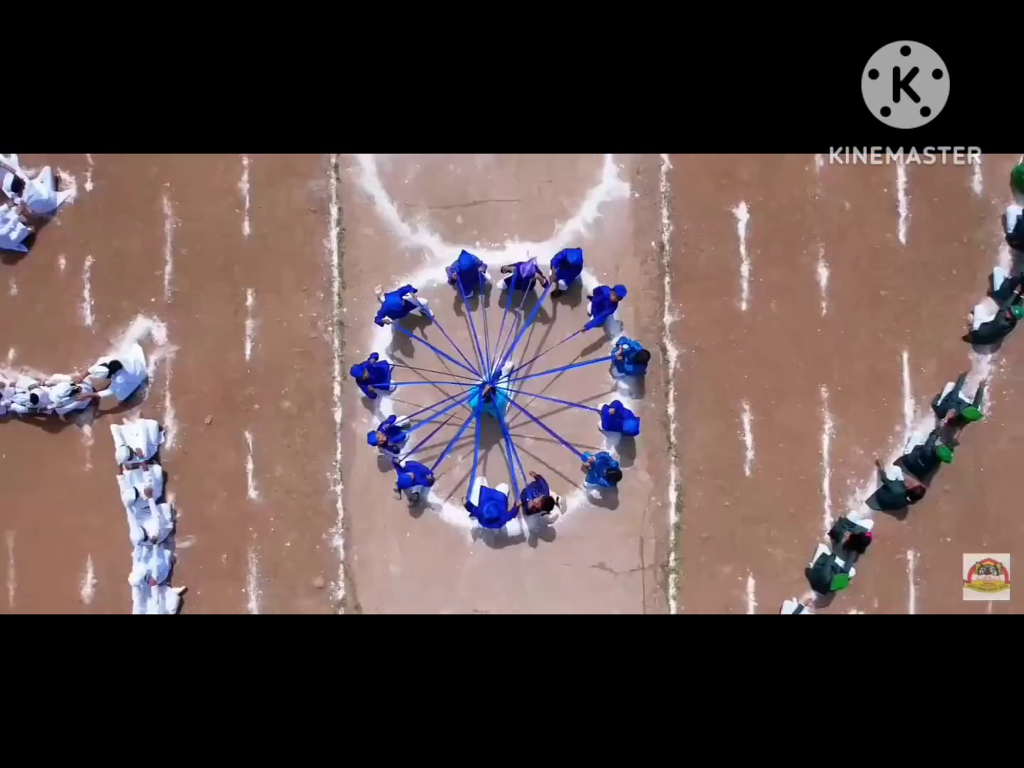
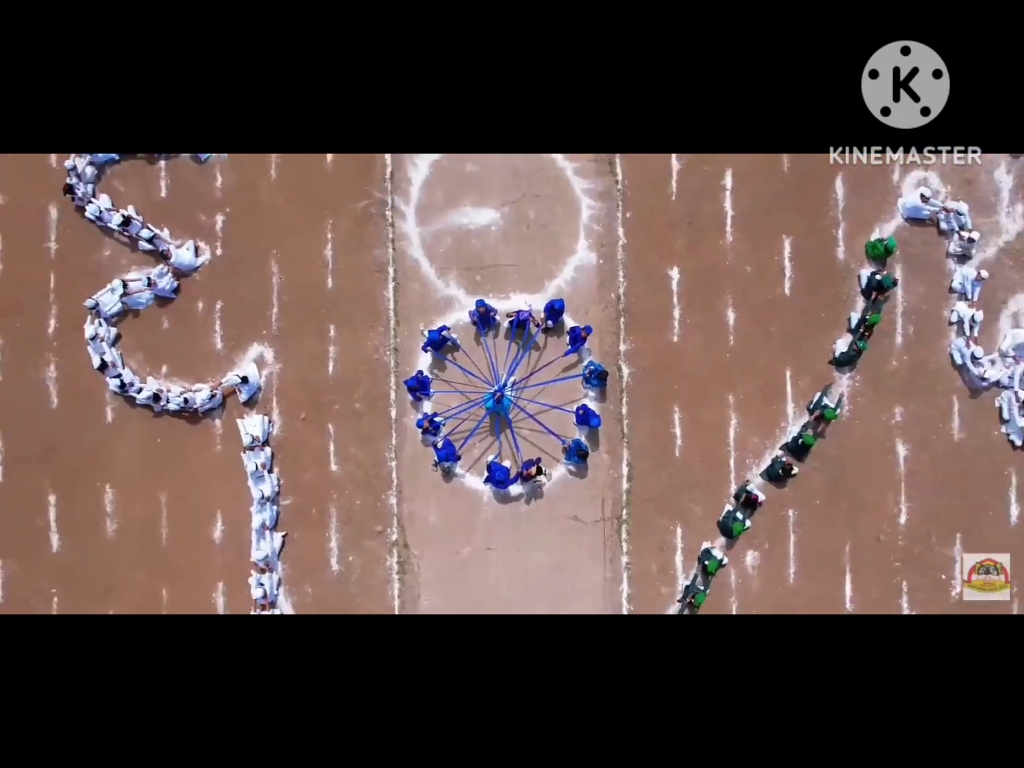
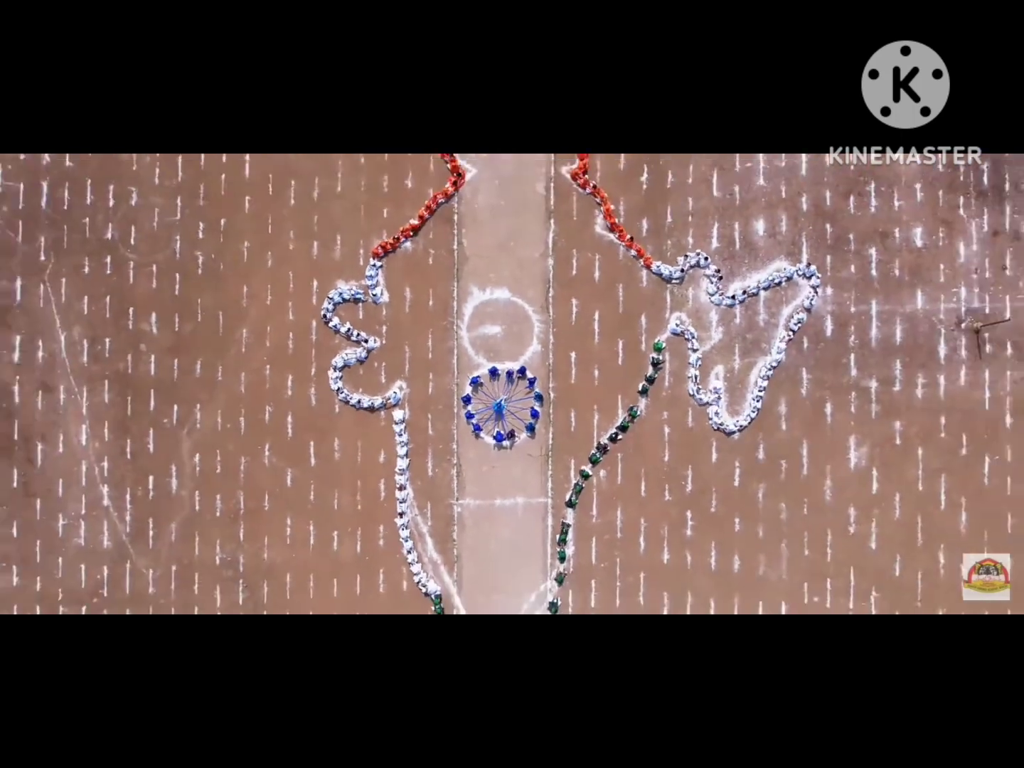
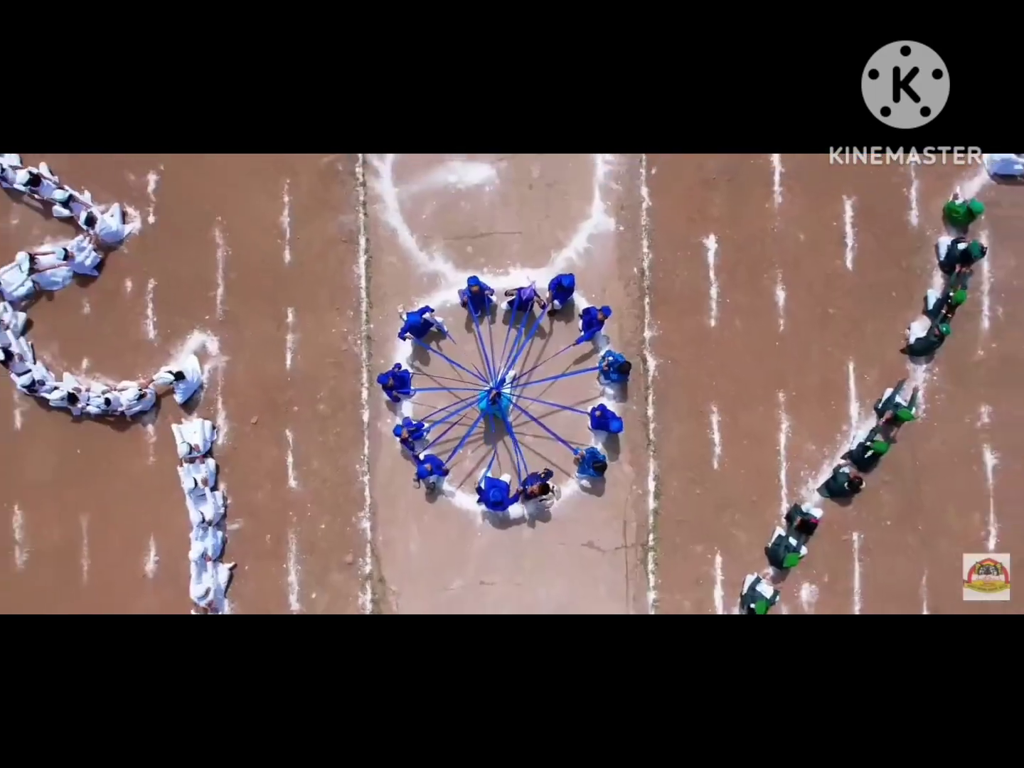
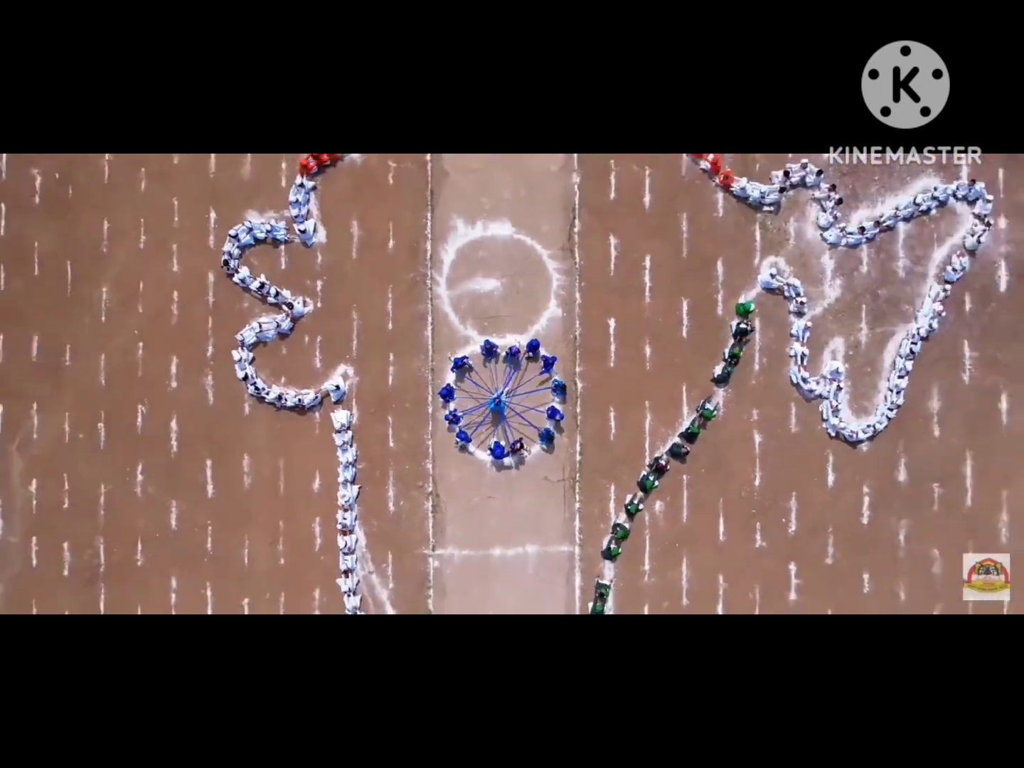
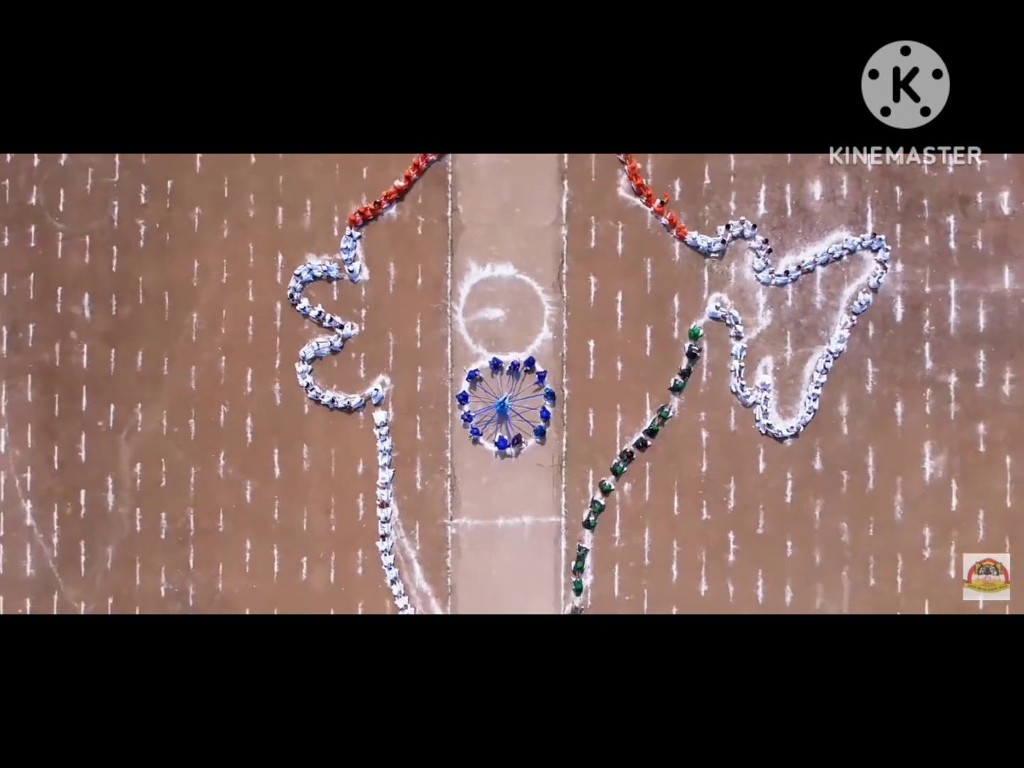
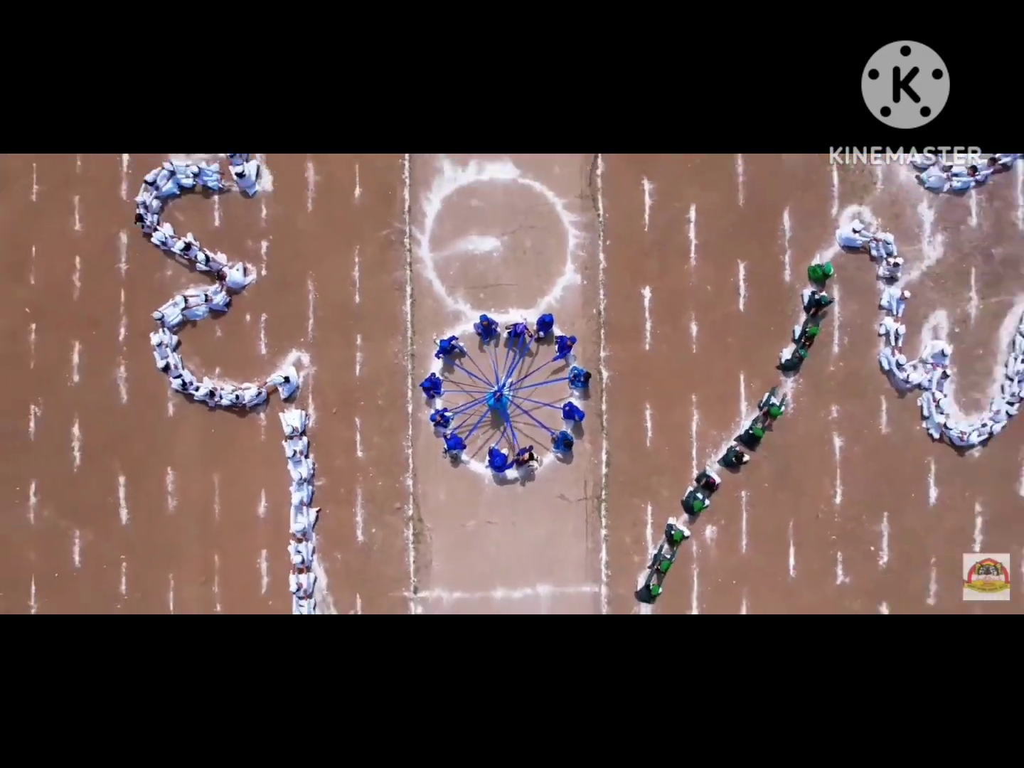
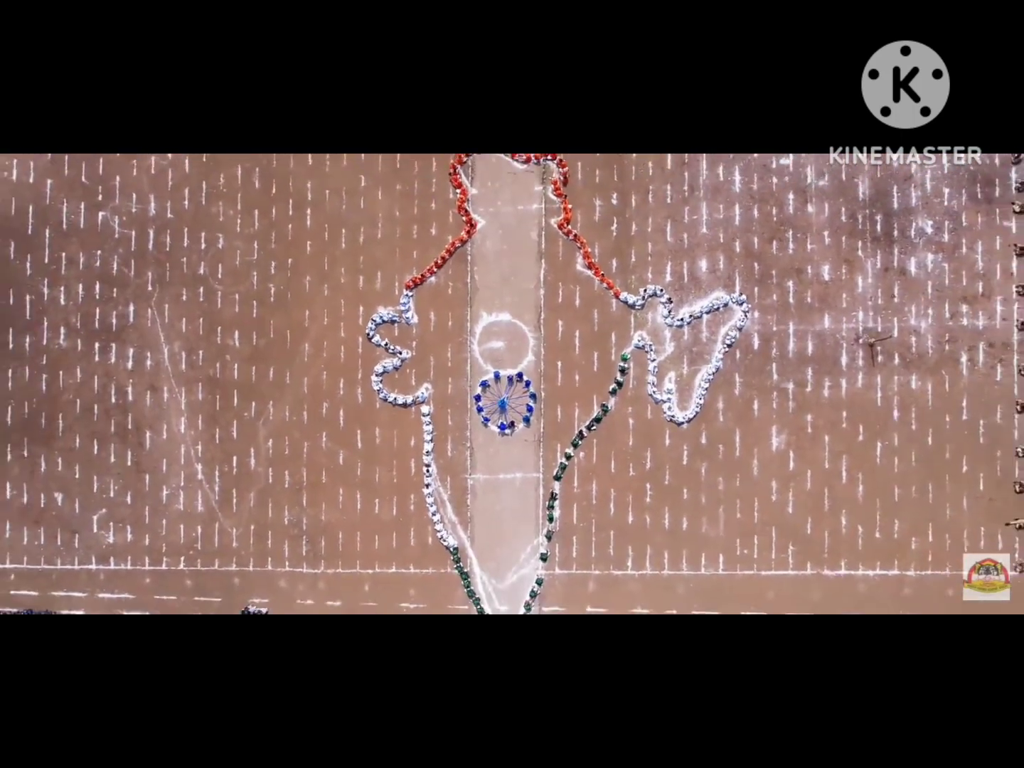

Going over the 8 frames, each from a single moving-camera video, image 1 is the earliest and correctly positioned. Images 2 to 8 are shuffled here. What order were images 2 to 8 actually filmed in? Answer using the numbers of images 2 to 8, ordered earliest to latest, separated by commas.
4, 2, 7, 5, 6, 3, 8
